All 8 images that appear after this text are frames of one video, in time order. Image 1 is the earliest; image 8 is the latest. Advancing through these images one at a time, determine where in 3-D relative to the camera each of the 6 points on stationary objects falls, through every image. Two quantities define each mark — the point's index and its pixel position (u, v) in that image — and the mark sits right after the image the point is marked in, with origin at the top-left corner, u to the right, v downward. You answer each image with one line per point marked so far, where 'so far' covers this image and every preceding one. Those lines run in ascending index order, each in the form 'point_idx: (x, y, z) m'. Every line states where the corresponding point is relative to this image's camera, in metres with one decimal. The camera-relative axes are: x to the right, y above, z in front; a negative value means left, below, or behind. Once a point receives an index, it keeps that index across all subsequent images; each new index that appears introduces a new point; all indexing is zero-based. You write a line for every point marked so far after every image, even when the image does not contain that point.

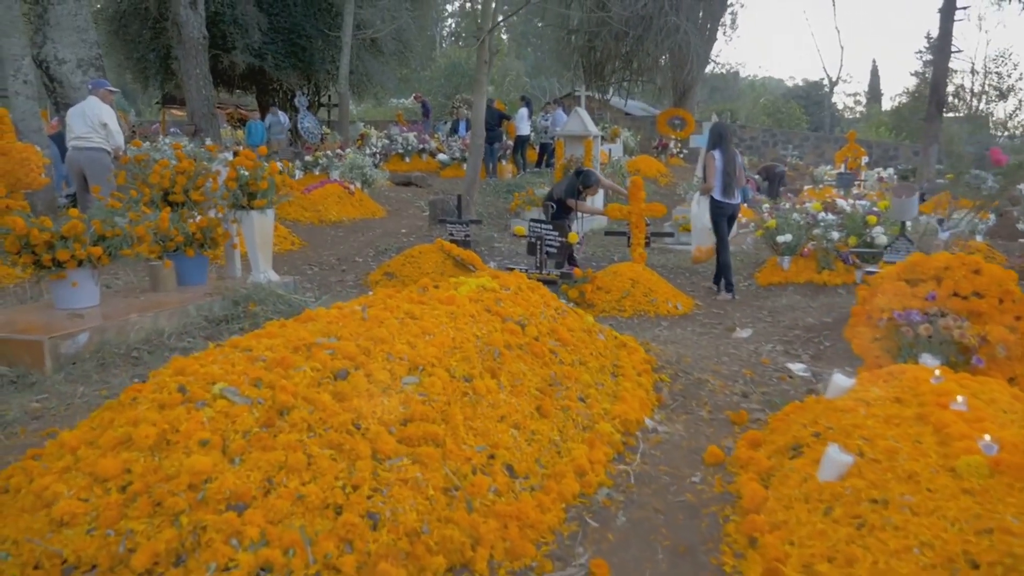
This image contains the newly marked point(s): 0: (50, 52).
0: (-5.2, +2.6, +8.6) m
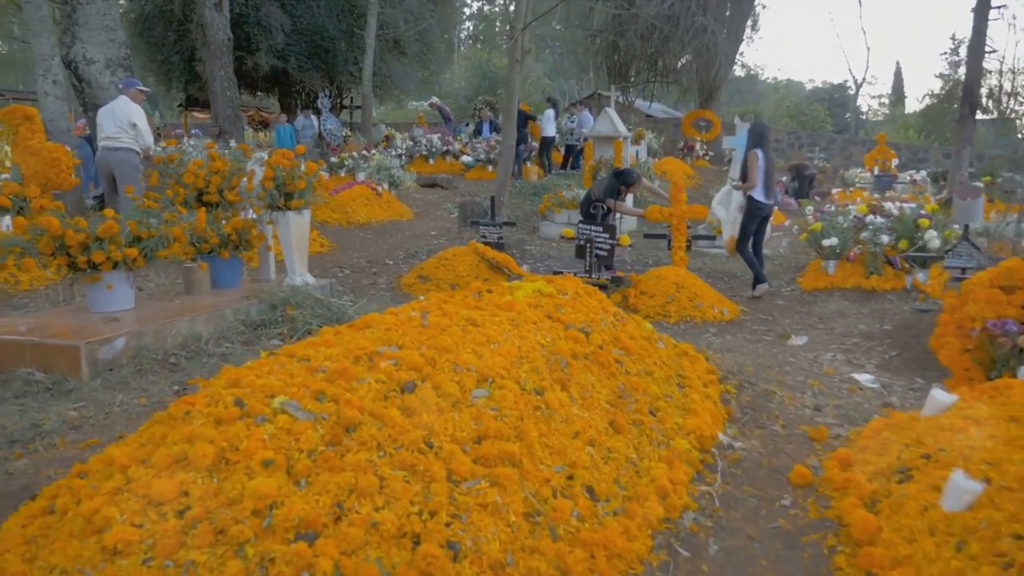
0: (-4.8, +2.6, +8.5) m
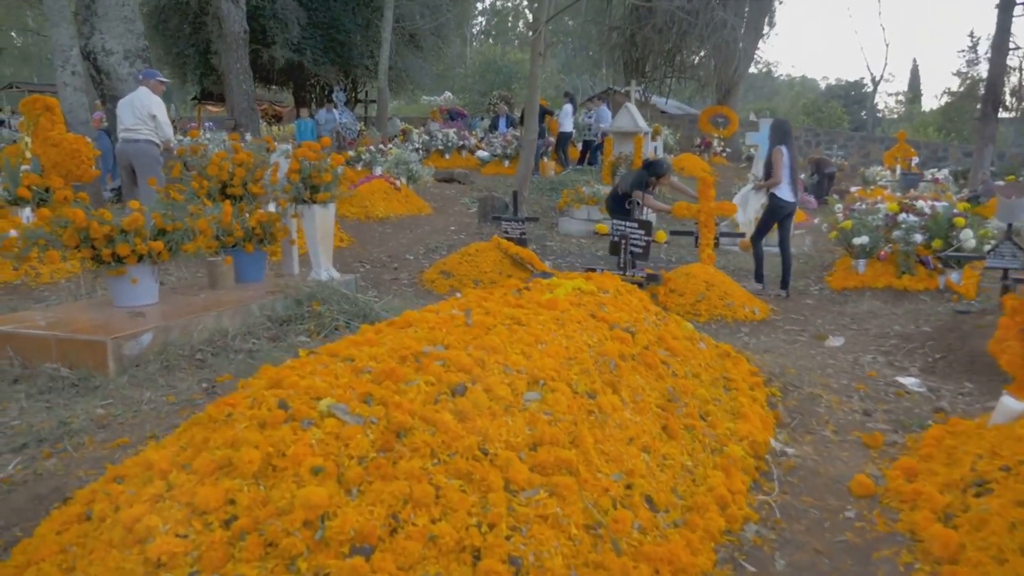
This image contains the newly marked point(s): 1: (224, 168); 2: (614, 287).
0: (-4.6, +2.7, +8.4) m
1: (-2.0, +0.8, +5.2) m
2: (+0.5, 0.0, +3.8) m
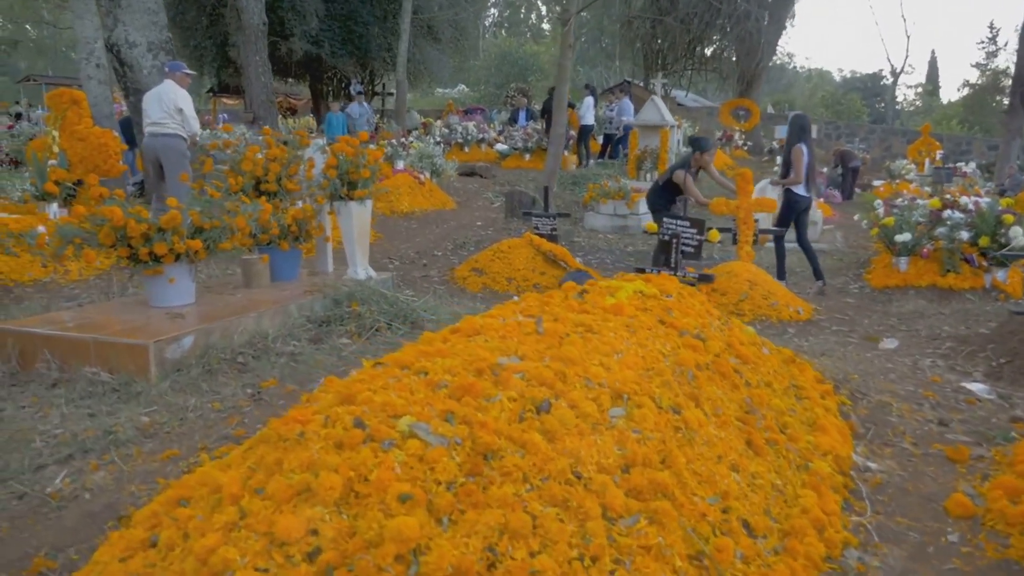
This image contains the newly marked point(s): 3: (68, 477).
0: (-4.2, +2.7, +8.3) m
1: (-1.7, +0.8, +5.1) m
2: (+0.8, 0.0, +3.6) m
3: (-1.6, -0.7, +2.7) m
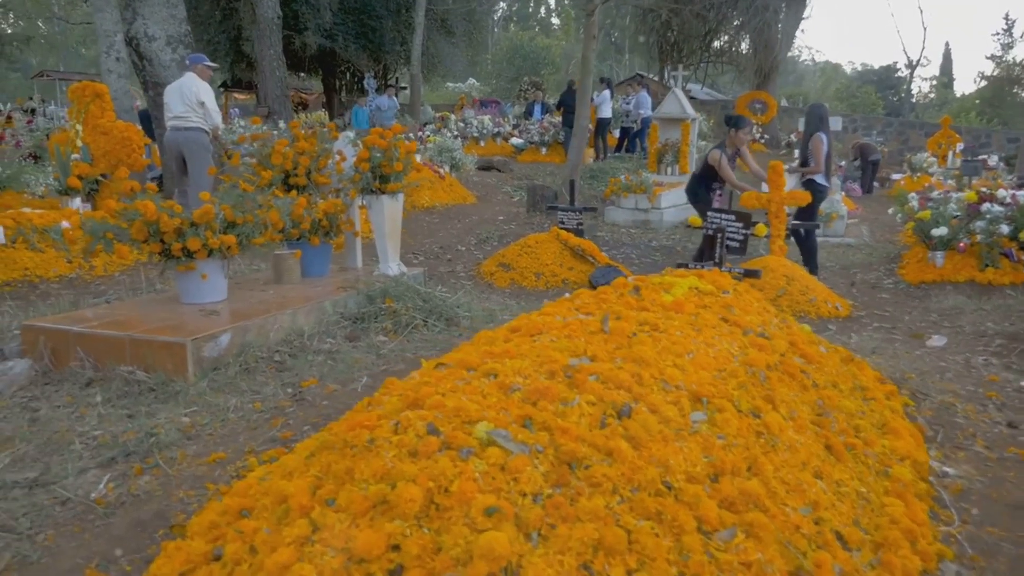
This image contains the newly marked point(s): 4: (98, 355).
0: (-4.0, +2.8, +8.2) m
1: (-1.4, +0.8, +4.9) m
2: (+1.0, 0.0, +3.4) m
3: (-1.3, -0.6, +2.6) m
4: (-2.0, -0.3, +3.6) m
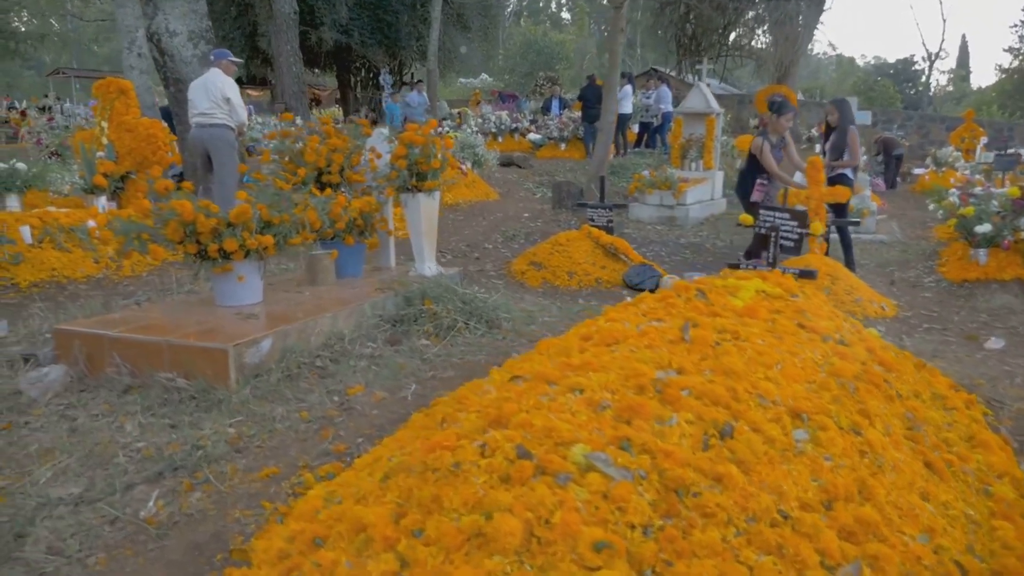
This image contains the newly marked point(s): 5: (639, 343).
0: (-3.7, +2.8, +8.1) m
1: (-1.2, +0.8, +4.8) m
2: (+1.2, 0.0, +3.3) m
3: (-1.1, -0.7, +2.4) m
4: (-1.7, -0.3, +3.5) m
5: (+0.4, -0.2, +2.3) m
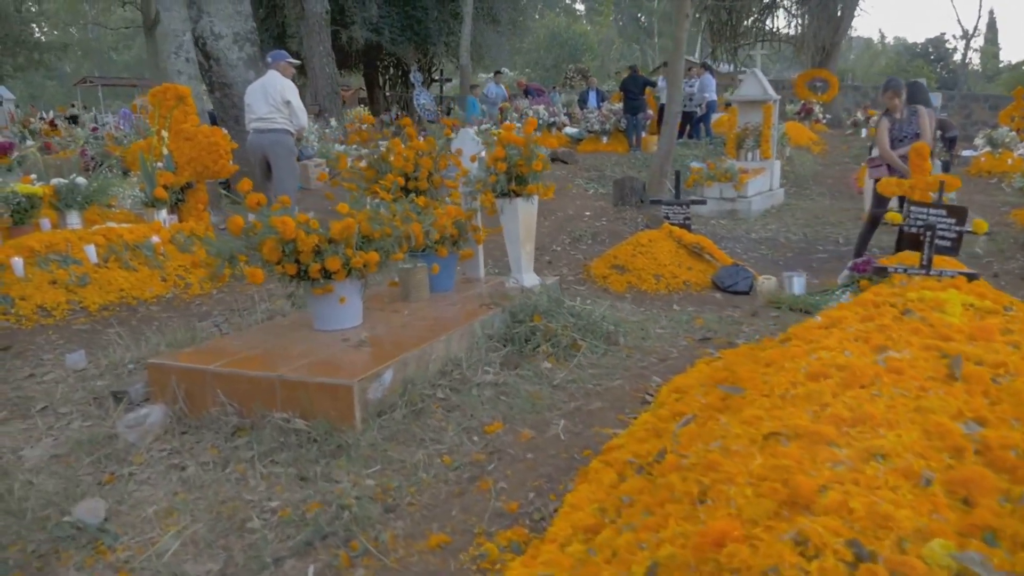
0: (-3.0, +2.7, +7.7) m
1: (-0.6, +0.7, +4.4) m
2: (+1.8, 0.0, +2.8) m
3: (-0.5, -0.8, +2.1) m
4: (-1.1, -0.4, +3.1) m
5: (+1.0, -0.2, +1.9) m
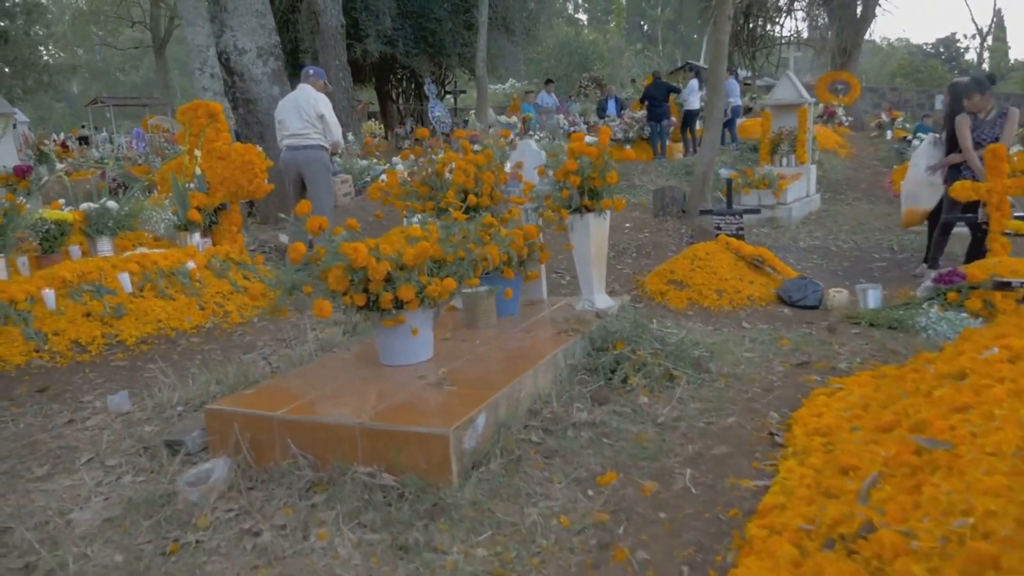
0: (-2.7, +2.4, +7.4) m
1: (-0.2, +0.6, +4.1) m
2: (+2.2, -0.1, +2.5) m
3: (-0.1, -0.9, +1.7) m
4: (-0.7, -0.6, +2.8) m
5: (+1.3, -0.3, +1.5) m
